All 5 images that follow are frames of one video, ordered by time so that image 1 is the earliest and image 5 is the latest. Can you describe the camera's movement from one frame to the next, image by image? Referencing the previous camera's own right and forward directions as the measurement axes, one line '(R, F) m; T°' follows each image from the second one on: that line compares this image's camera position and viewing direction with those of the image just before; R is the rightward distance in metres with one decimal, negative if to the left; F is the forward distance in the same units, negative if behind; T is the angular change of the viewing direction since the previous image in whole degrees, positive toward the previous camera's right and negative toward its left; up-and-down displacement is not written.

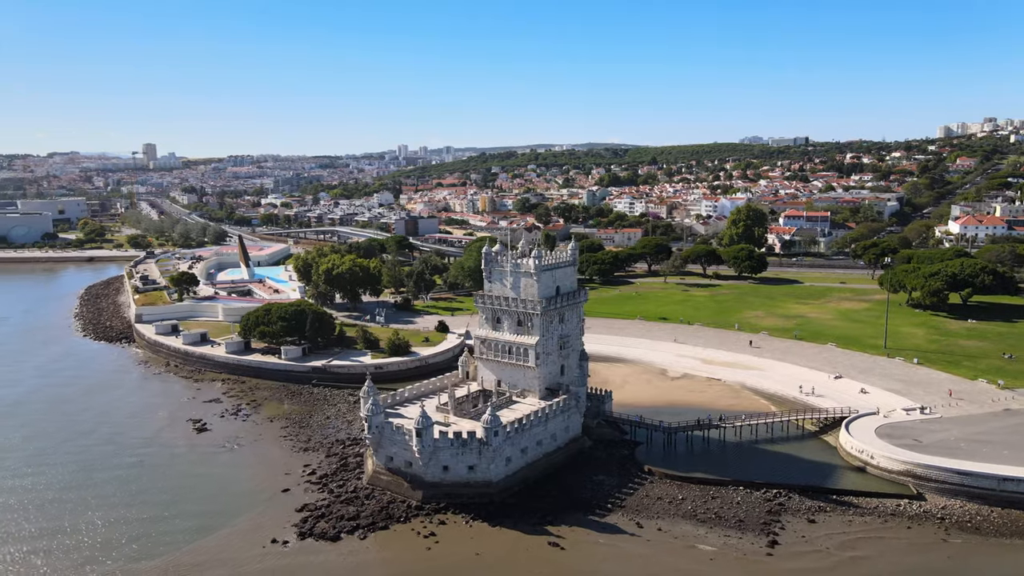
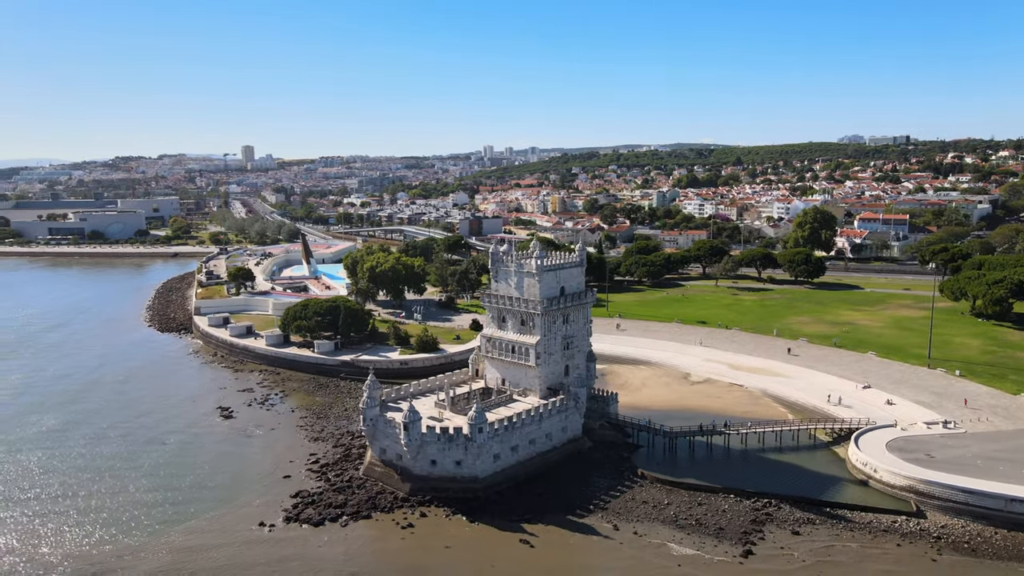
(+3.9, -0.2) m; -6°
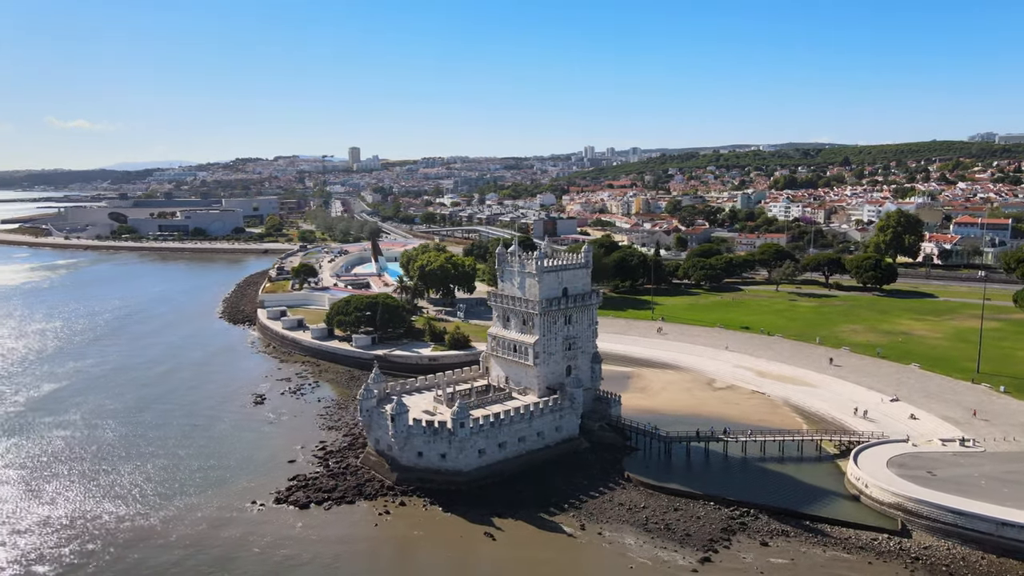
(+4.8, -0.4) m; -7°
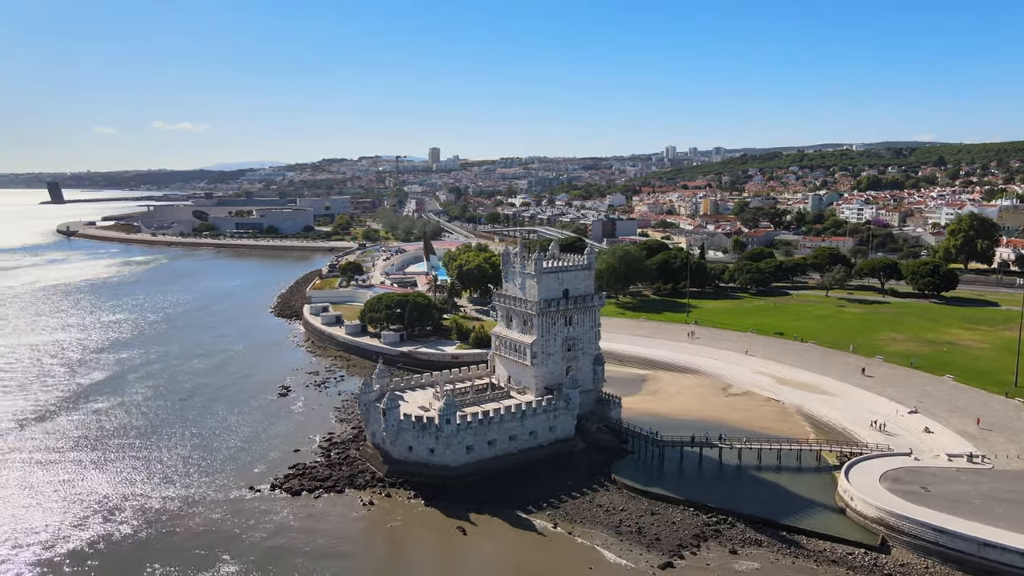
(+3.9, -0.3) m; -6°
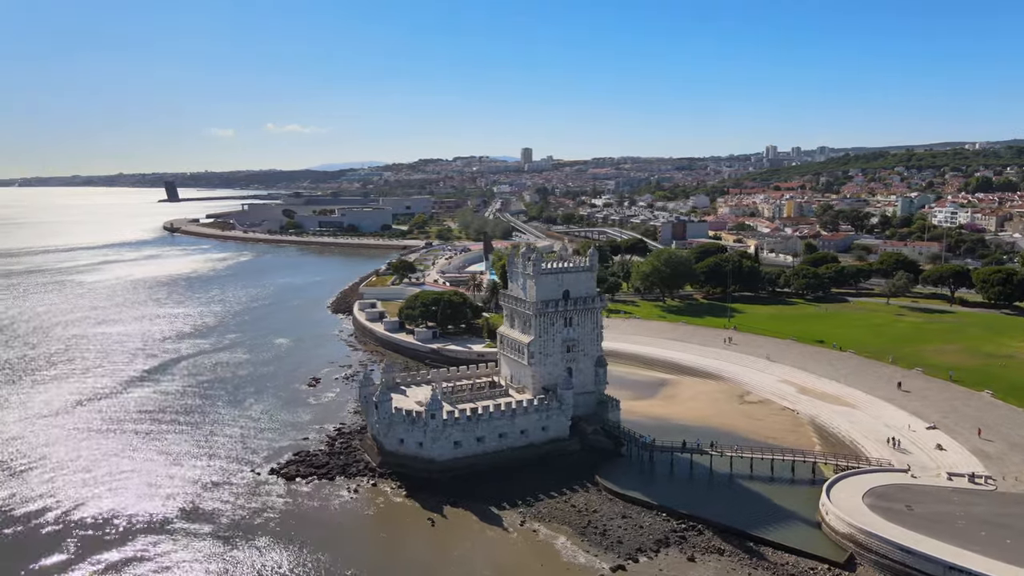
(+4.6, -0.3) m; -7°
